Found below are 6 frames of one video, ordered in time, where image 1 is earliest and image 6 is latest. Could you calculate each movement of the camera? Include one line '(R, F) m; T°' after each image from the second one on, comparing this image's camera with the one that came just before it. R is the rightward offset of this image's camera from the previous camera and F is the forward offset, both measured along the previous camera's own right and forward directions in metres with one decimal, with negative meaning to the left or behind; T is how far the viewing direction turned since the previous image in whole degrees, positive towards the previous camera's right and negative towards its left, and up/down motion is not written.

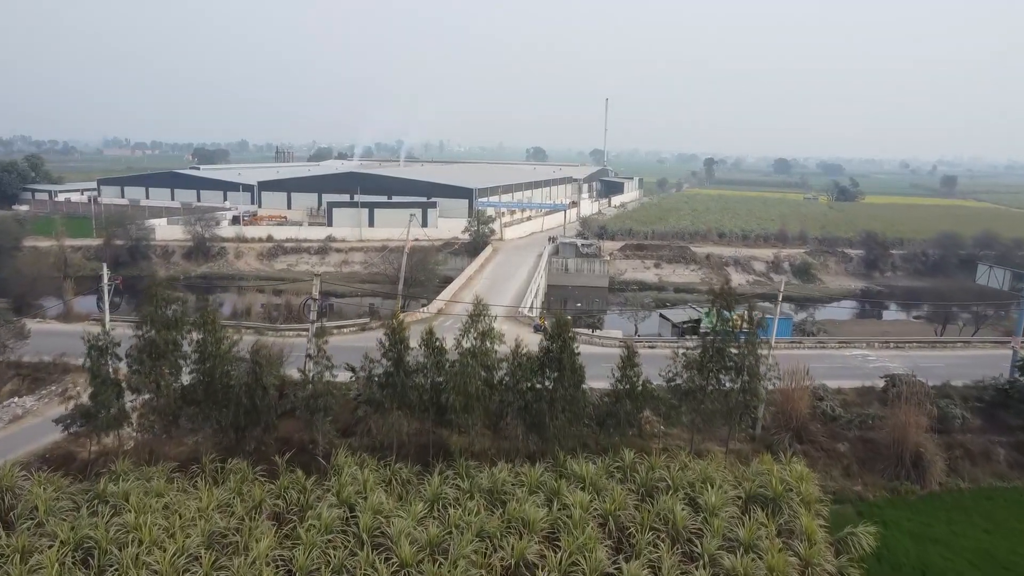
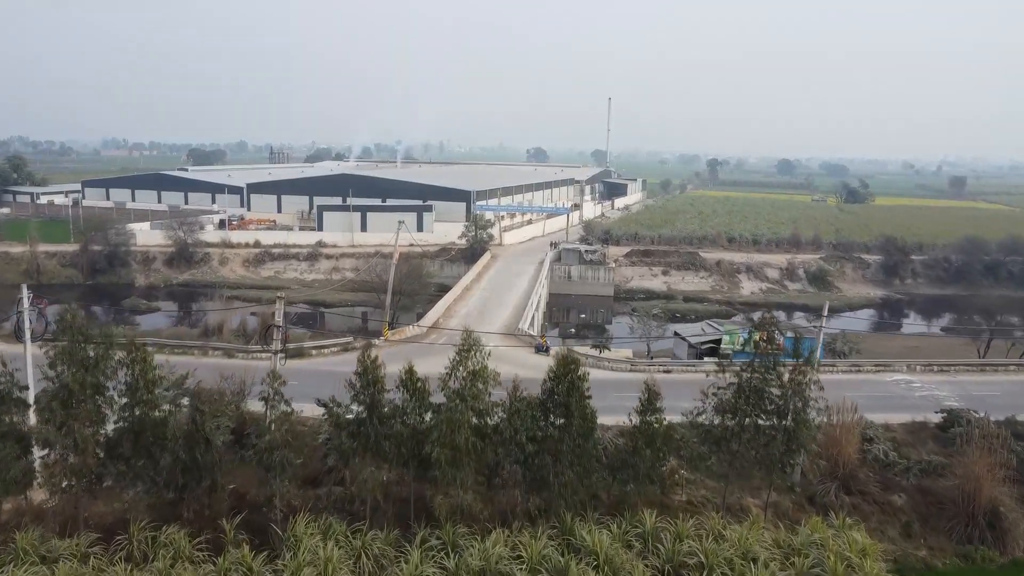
(0.0, +1.5) m; 0°
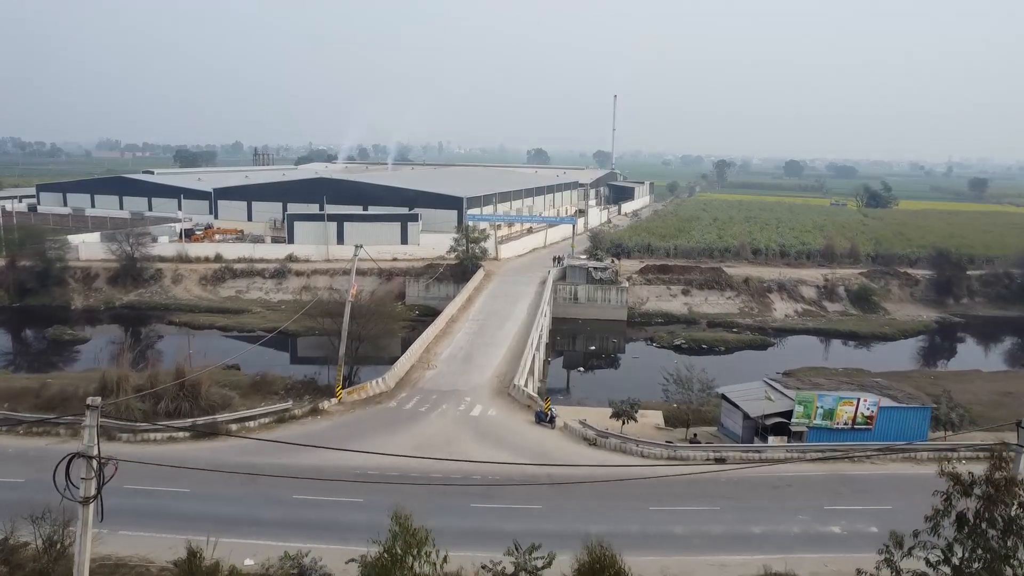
(+0.1, +3.7) m; 0°
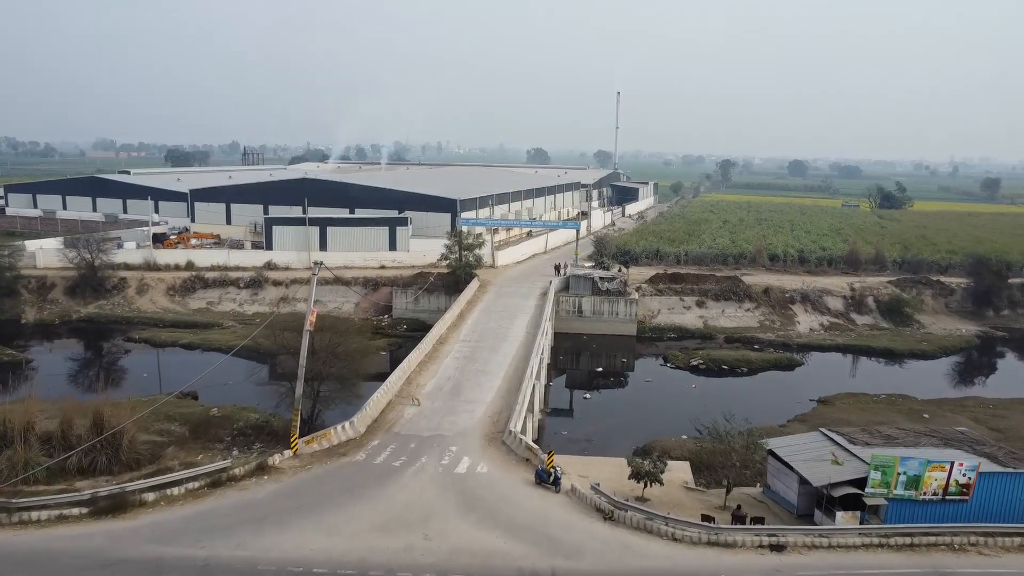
(+0.1, +2.1) m; 0°
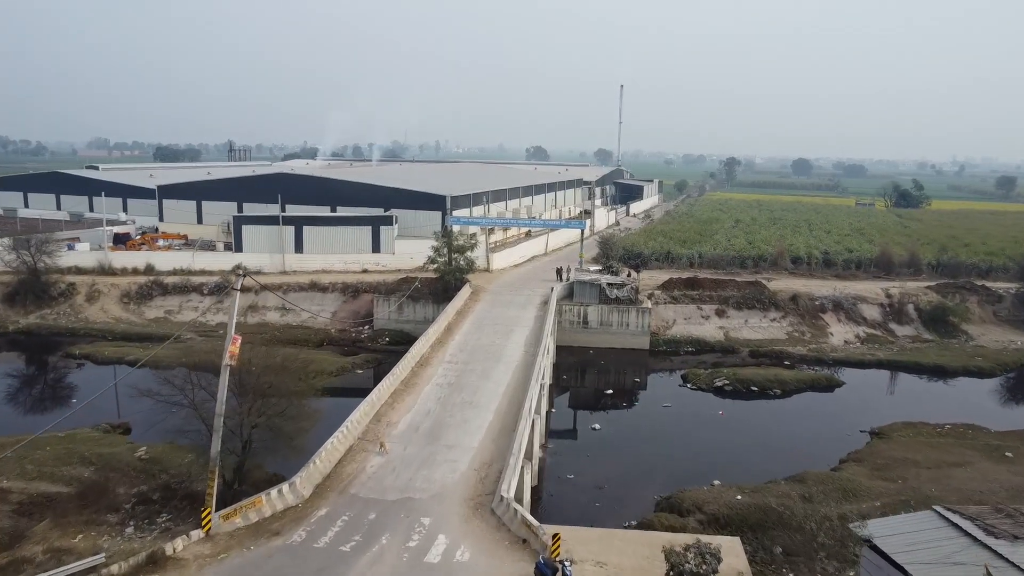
(+0.1, +2.5) m; 0°
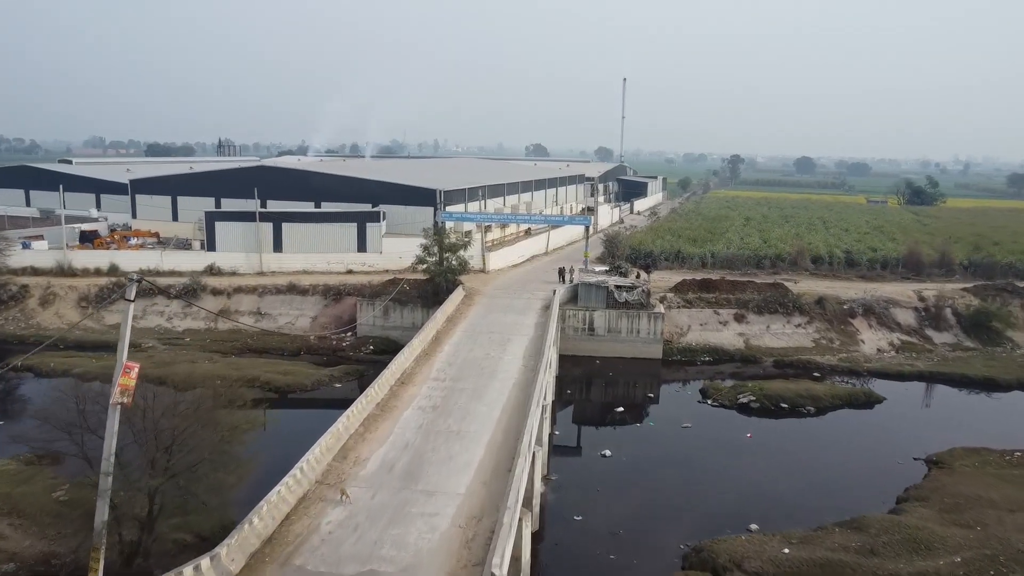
(0.0, +1.8) m; 0°
